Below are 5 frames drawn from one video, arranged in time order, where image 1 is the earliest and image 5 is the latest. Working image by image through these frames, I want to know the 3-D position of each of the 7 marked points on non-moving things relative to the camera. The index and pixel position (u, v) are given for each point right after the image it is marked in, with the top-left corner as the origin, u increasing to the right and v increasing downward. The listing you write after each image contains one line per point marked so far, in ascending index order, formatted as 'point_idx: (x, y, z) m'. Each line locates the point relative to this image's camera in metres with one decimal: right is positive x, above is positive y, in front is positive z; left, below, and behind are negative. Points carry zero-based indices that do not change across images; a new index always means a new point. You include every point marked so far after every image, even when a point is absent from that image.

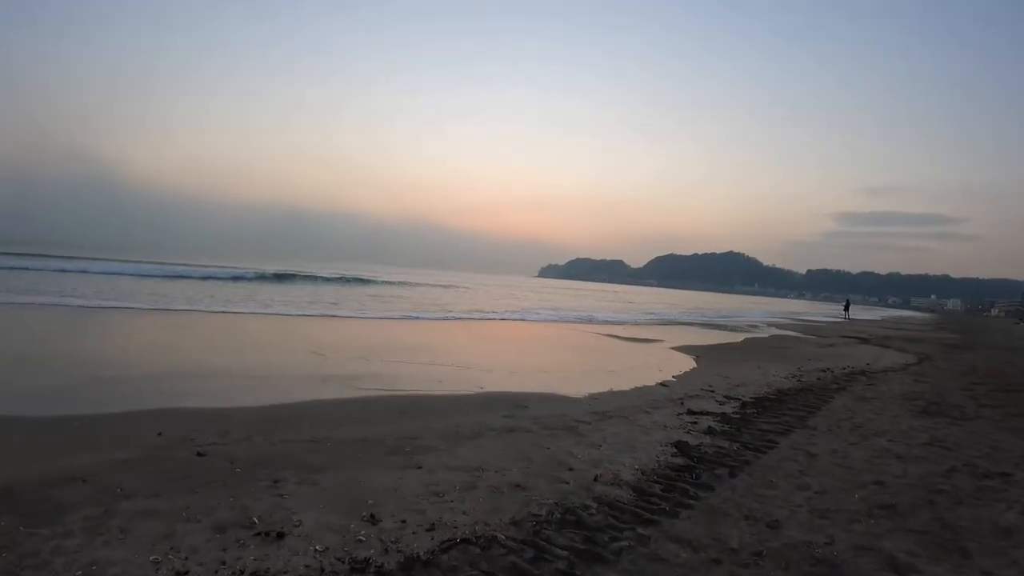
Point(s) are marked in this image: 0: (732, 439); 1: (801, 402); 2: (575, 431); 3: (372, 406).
0: (+2.7, -1.9, +6.9) m
1: (+5.1, -1.9, +9.7) m
2: (+0.8, -1.6, +6.3) m
3: (-1.8, -1.6, +7.3) m
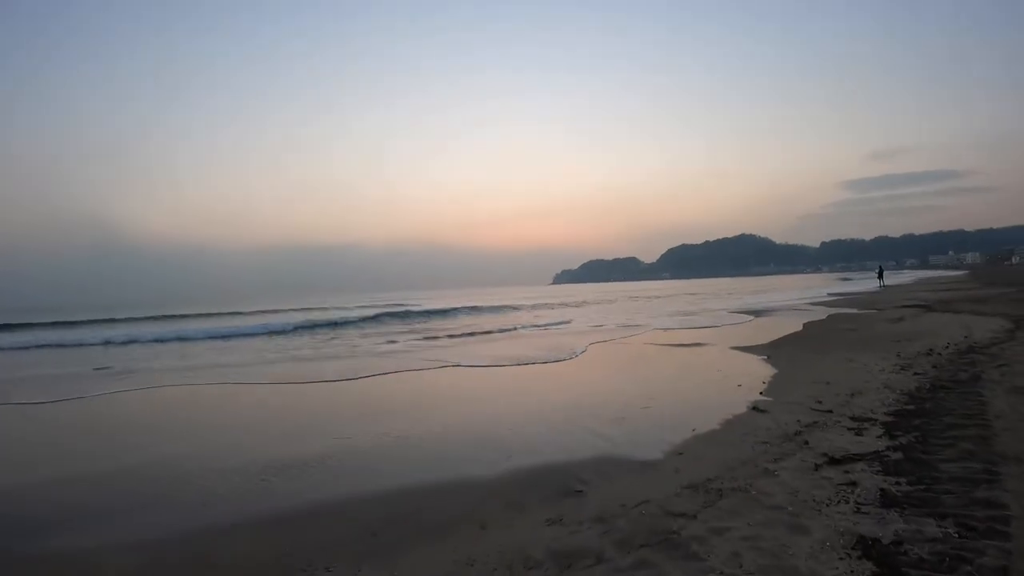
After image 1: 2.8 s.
0: (+3.1, -1.6, +4.0) m
1: (+5.4, -1.5, +6.8) m
2: (+1.0, -1.6, +3.5) m
3: (-1.5, -1.9, +4.5) m
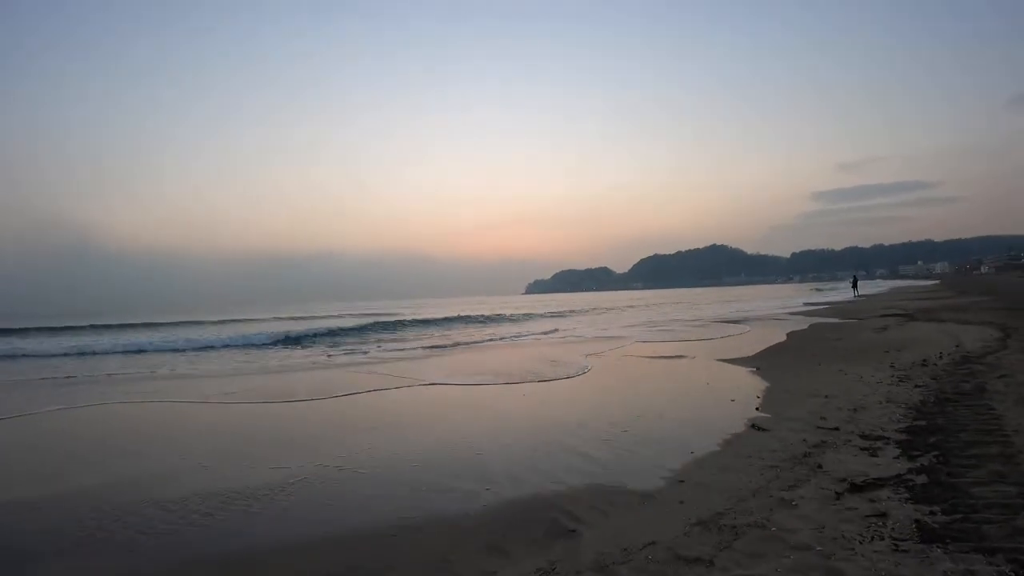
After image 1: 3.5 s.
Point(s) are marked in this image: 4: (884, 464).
0: (+2.9, -1.7, +3.5) m
1: (+5.2, -1.5, +6.3) m
2: (+1.0, -1.7, +2.9) m
3: (-1.6, -2.0, +3.7) m
4: (+3.4, -1.6, +5.1) m
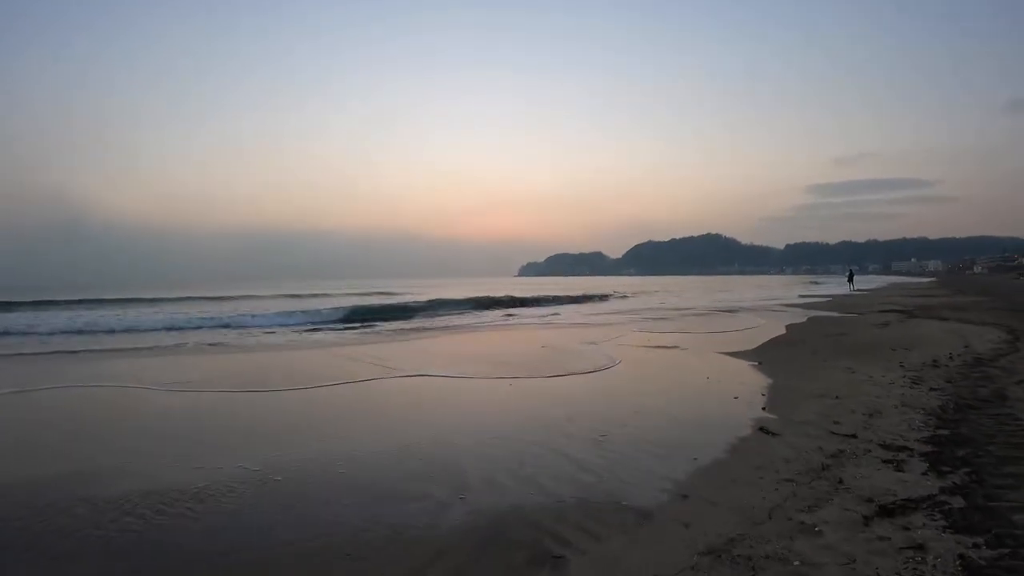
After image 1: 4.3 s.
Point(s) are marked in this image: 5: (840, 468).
0: (+2.8, -1.7, +2.9) m
1: (+5.0, -1.5, +5.8) m
2: (+0.8, -1.6, +2.3) m
3: (-1.7, -1.8, +3.1) m
4: (+3.2, -1.6, +4.5) m
5: (+2.8, -1.5, +4.7) m
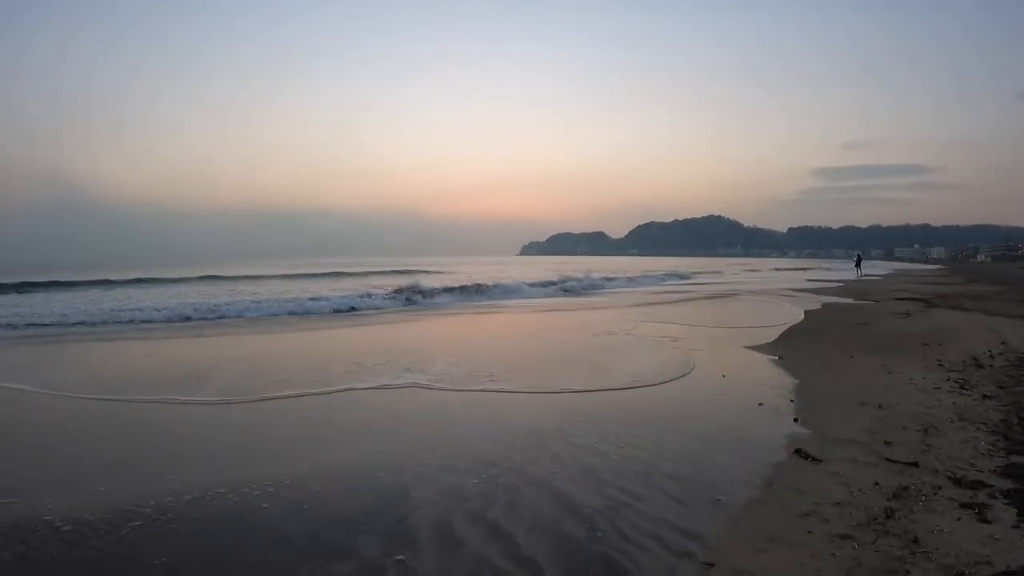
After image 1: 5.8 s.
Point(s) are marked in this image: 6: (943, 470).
0: (+2.6, -1.7, +1.8) m
1: (+4.8, -1.5, +4.7) m
2: (+0.6, -1.6, +1.2) m
3: (-2.0, -1.7, +2.0) m
4: (+3.0, -1.5, +3.4) m
5: (+2.6, -1.5, +3.6) m
6: (+3.4, -1.5, +4.5) m
